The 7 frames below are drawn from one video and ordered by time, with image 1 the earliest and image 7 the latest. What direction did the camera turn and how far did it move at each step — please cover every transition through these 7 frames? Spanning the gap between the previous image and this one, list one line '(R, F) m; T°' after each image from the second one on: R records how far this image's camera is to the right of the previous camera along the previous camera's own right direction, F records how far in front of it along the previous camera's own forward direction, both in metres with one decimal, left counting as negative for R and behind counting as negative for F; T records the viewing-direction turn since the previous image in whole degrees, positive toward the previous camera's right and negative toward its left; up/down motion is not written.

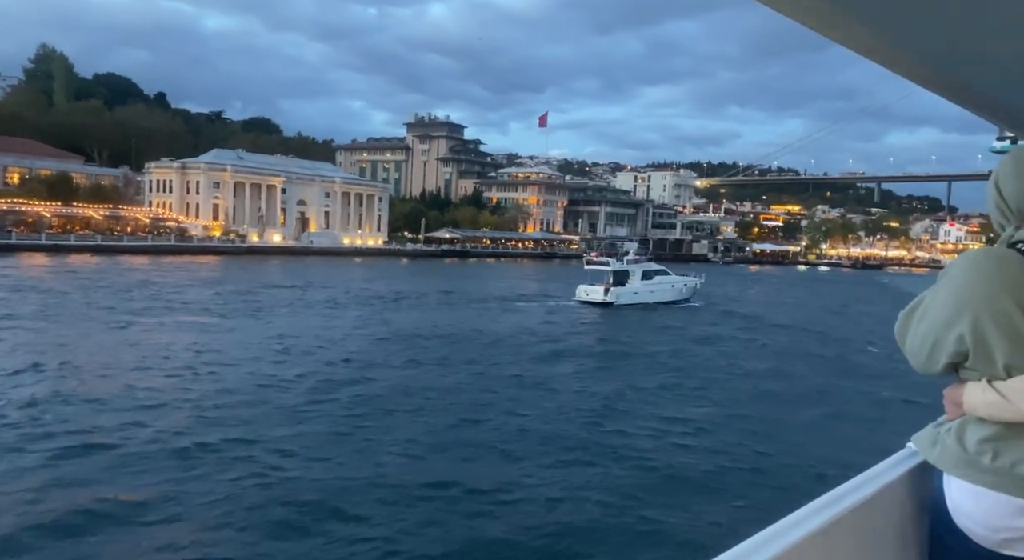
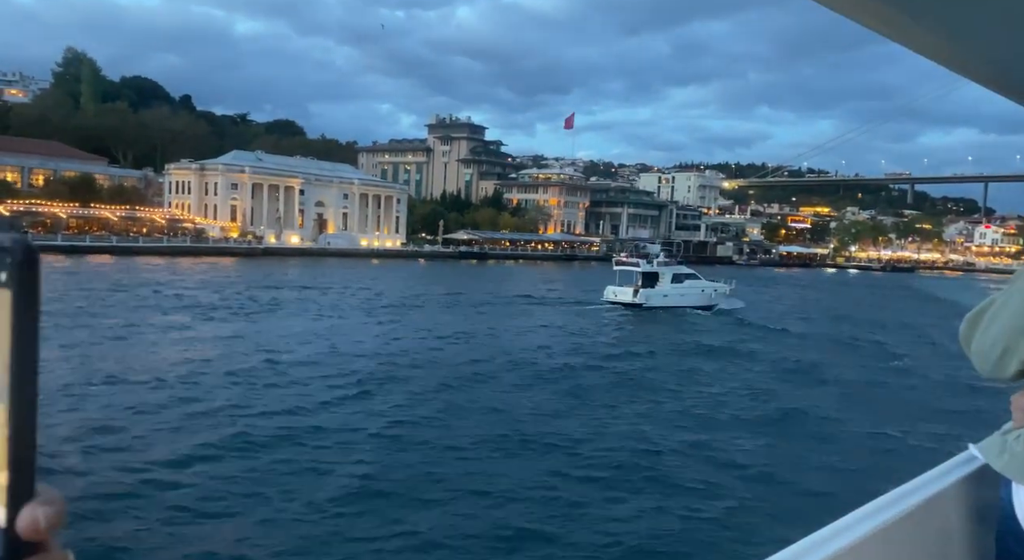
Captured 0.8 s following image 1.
(+0.3, +0.3) m; -2°
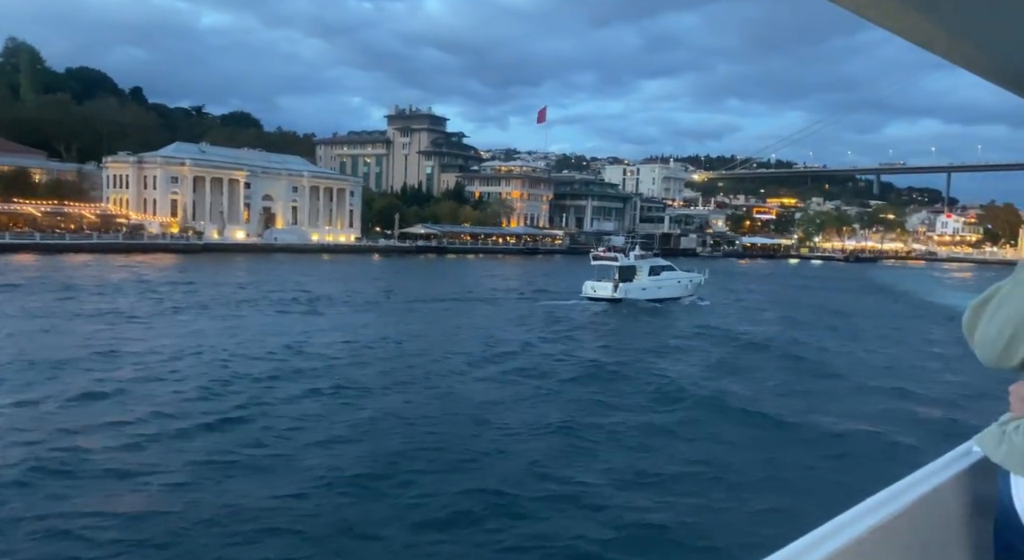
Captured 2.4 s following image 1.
(+0.6, +0.8) m; +2°
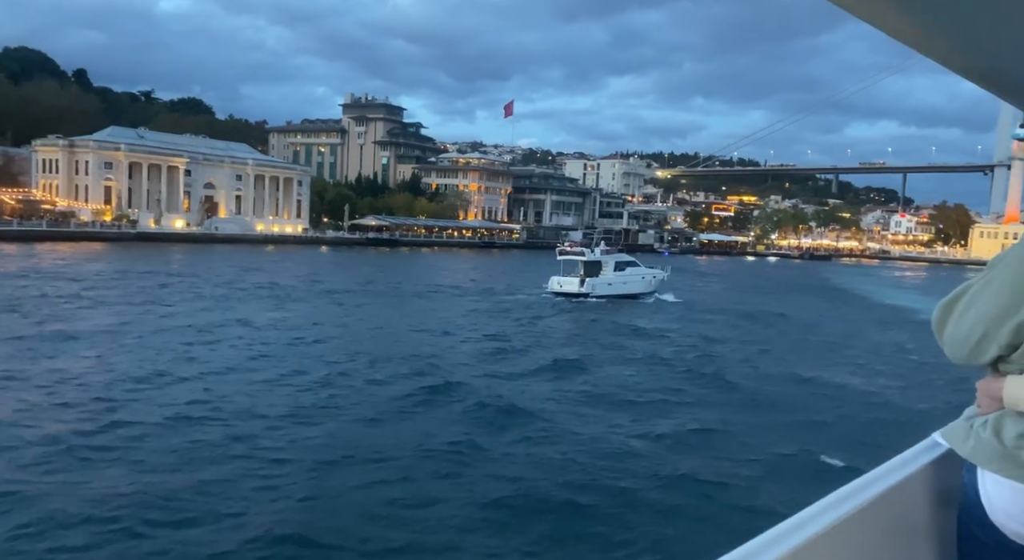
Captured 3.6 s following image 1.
(+0.5, +0.6) m; +3°
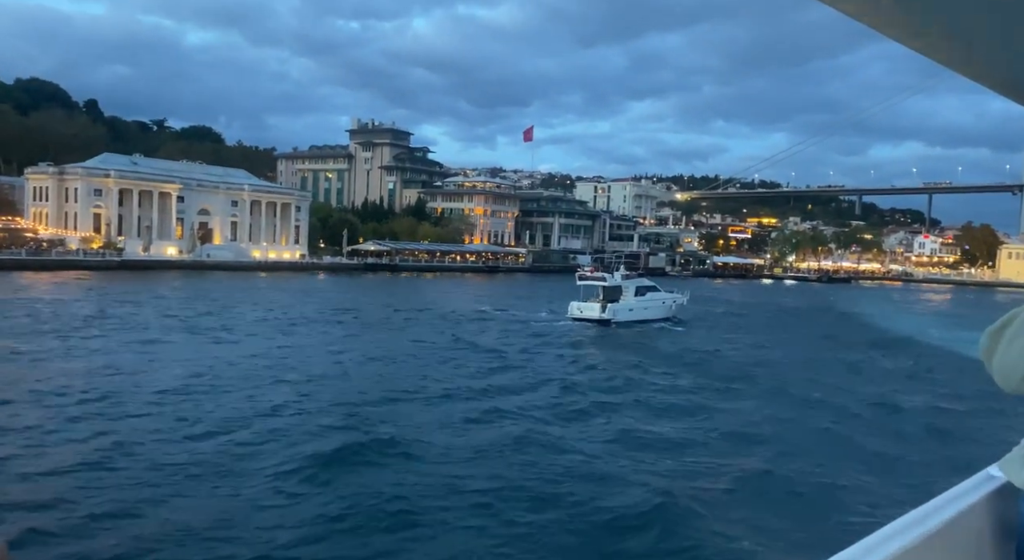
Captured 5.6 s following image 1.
(+0.7, +0.9) m; -2°
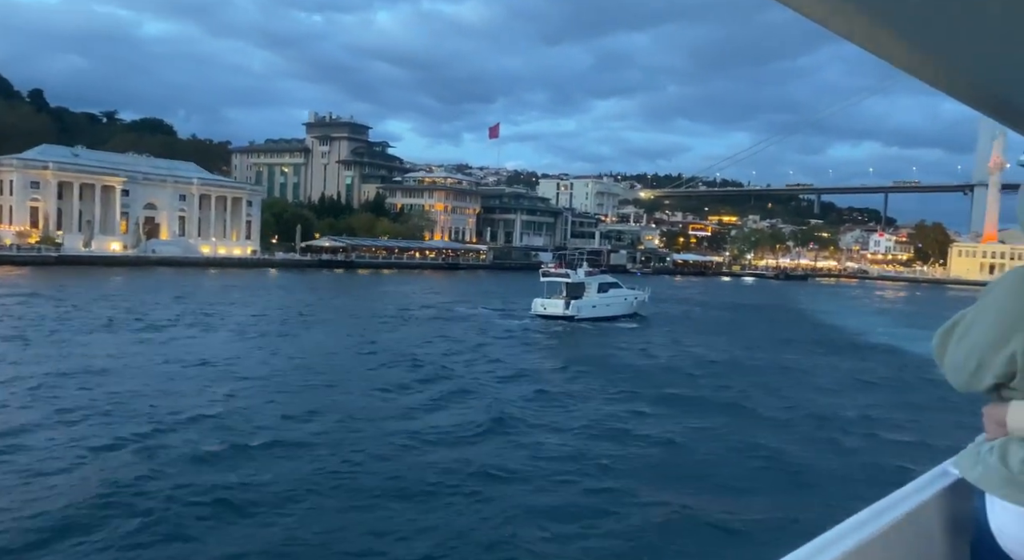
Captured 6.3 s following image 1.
(+0.3, +0.3) m; +3°
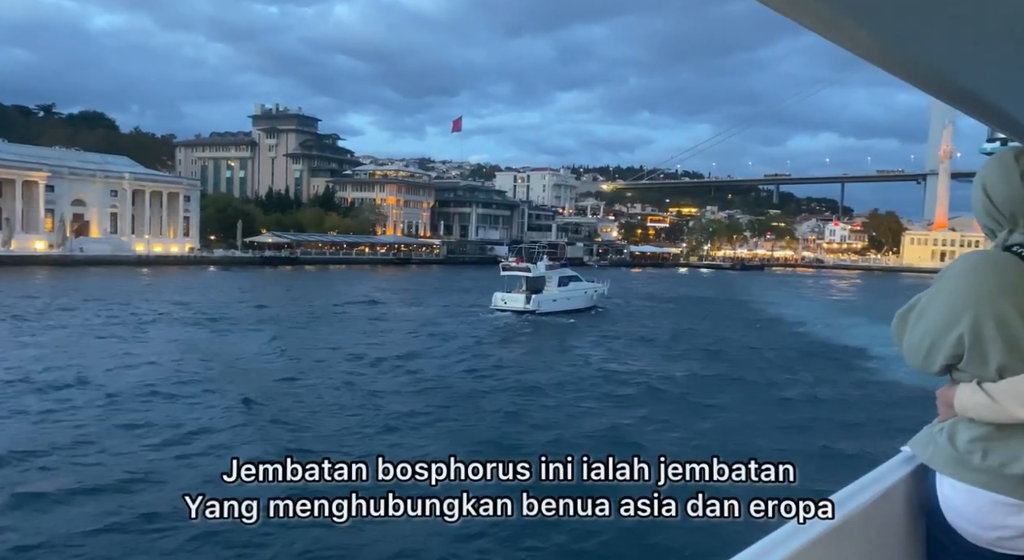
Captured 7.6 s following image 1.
(+0.5, +0.7) m; +3°
